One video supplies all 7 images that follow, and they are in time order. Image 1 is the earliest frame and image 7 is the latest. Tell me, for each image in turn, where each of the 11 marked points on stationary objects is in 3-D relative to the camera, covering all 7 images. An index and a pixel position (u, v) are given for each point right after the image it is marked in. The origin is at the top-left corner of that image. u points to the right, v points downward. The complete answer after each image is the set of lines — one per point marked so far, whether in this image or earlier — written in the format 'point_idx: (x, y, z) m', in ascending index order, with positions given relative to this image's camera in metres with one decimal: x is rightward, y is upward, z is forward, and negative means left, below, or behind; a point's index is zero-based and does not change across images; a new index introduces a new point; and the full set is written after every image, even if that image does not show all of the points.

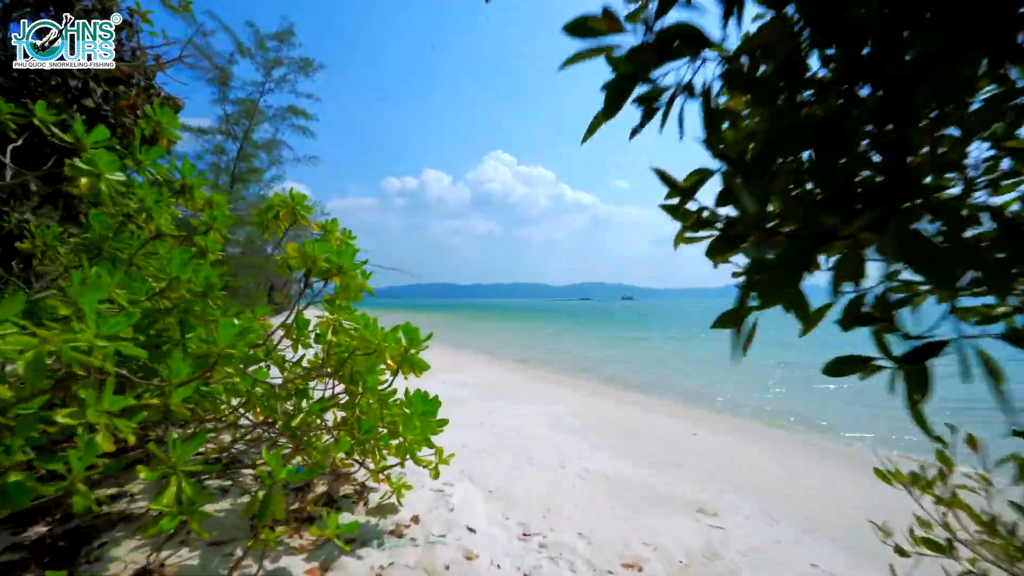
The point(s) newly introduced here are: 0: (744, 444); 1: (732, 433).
0: (+4.3, -2.8, +7.7) m
1: (+4.3, -2.8, +8.2) m
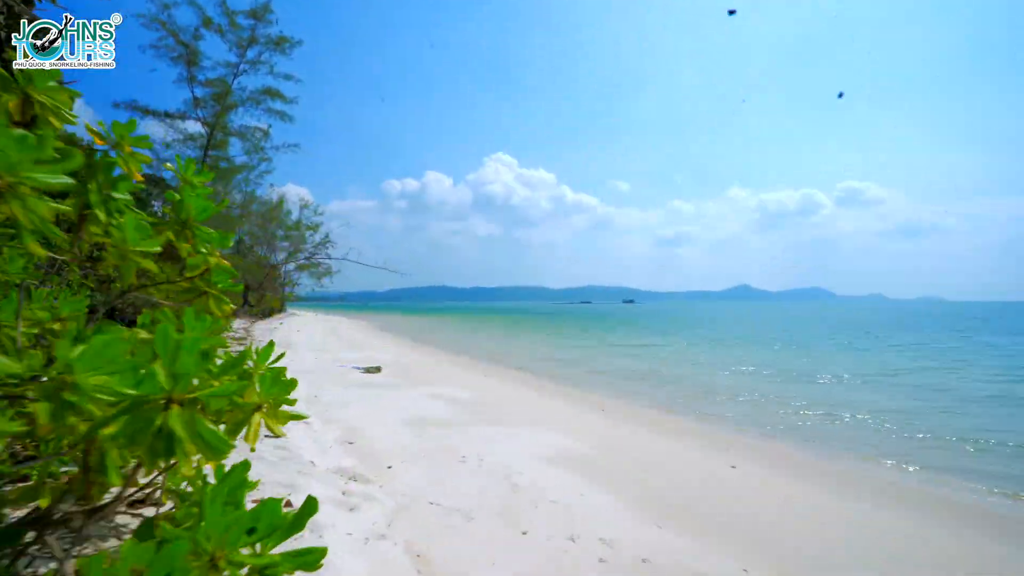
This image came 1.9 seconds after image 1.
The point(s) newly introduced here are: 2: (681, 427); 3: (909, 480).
0: (+4.2, -2.7, +6.3) m
1: (+4.2, -2.7, +6.7) m
2: (+3.3, -2.6, +8.0) m
3: (+6.2, -3.0, +6.6) m
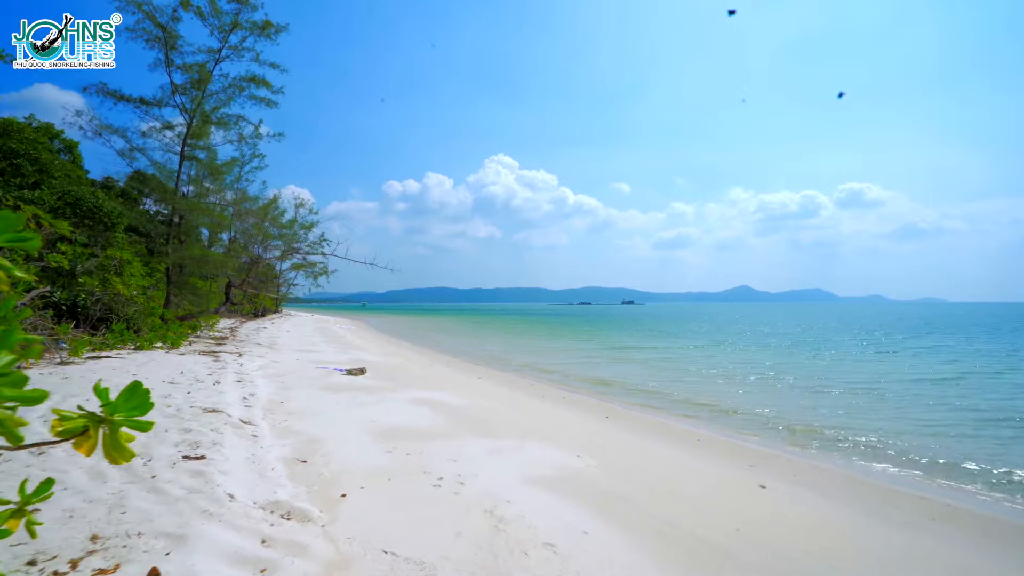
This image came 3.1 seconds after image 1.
0: (+4.1, -2.6, +5.5) m
1: (+4.1, -2.6, +5.9) m
2: (+3.2, -2.5, +7.2) m
3: (+6.1, -2.9, +5.8) m
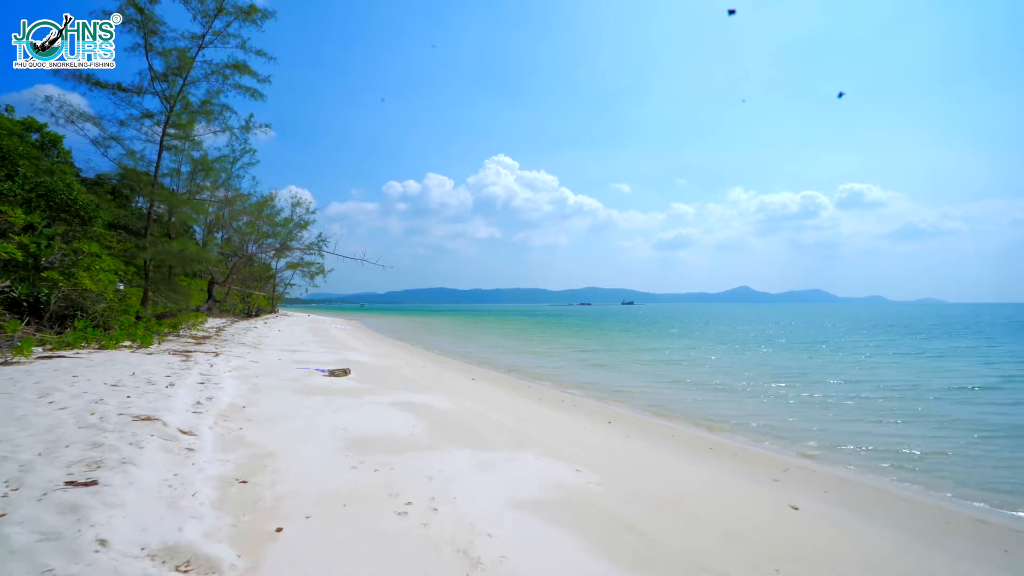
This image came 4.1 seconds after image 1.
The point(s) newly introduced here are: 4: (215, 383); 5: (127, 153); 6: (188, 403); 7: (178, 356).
0: (+4.0, -2.4, +4.8) m
1: (+4.0, -2.5, +5.3) m
2: (+3.1, -2.4, +6.5) m
3: (+6.0, -2.8, +5.1) m
4: (-4.5, -1.4, +6.4) m
5: (-11.0, +3.9, +12.1) m
6: (-3.7, -1.3, +4.8) m
7: (-6.6, -1.3, +8.3) m
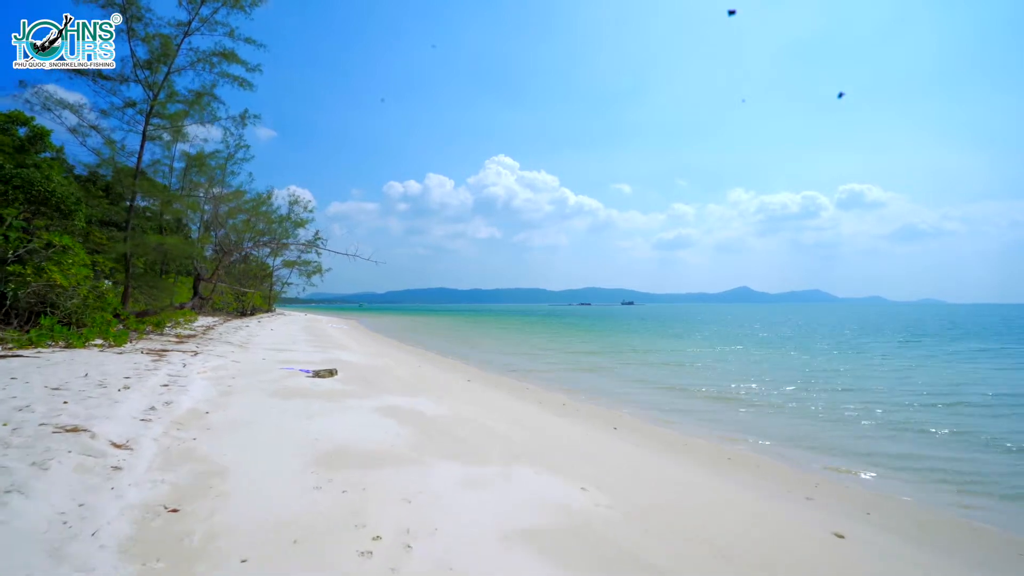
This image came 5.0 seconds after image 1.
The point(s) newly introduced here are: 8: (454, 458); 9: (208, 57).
0: (+4.0, -2.3, +4.2) m
1: (+4.0, -2.4, +4.7) m
2: (+3.0, -2.3, +6.0) m
3: (+5.9, -2.7, +4.5) m
4: (-4.5, -1.3, +5.8) m
5: (-11.1, +4.0, +11.5) m
6: (-3.7, -1.2, +4.2) m
7: (-6.6, -1.2, +7.8) m
8: (-0.6, -1.7, +4.2) m
9: (-9.5, +7.3, +13.3) m
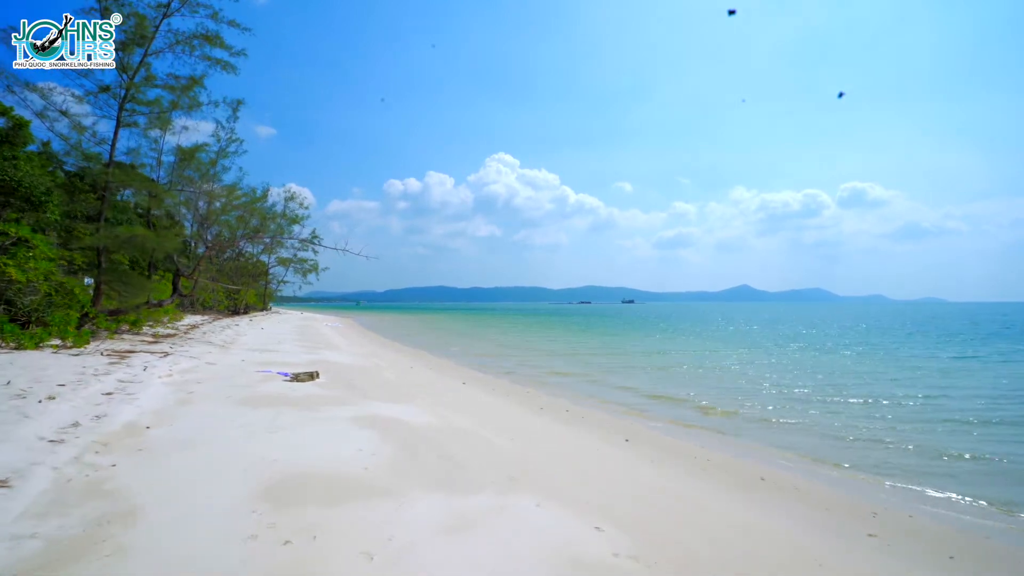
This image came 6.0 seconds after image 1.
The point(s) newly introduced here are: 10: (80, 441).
0: (+3.9, -2.3, +3.5) m
1: (+3.9, -2.3, +3.9) m
2: (+3.0, -2.2, +5.2) m
3: (+5.9, -2.6, +3.8) m
4: (-4.5, -1.2, +5.0) m
5: (-11.1, +4.1, +10.8) m
6: (-3.7, -1.1, +3.4) m
7: (-6.7, -1.1, +7.0) m
8: (-0.6, -1.6, +3.4) m
9: (-9.6, +7.4, +12.5) m
10: (-3.4, -1.2, +3.3) m
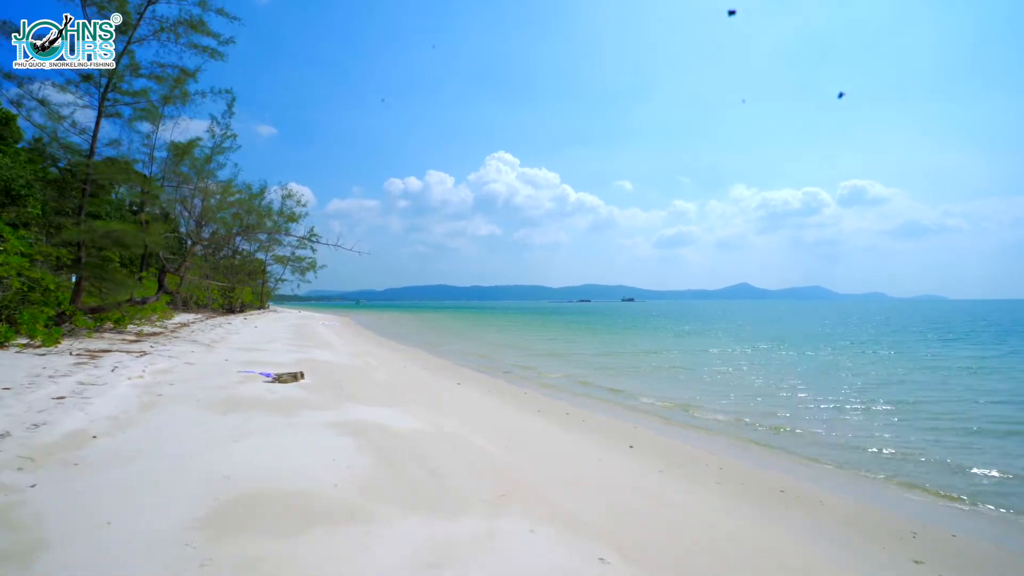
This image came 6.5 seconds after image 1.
0: (+3.9, -2.2, +3.0) m
1: (+3.9, -2.2, +3.5) m
2: (+2.9, -2.2, +4.8) m
3: (+5.9, -2.5, +3.3) m
4: (-4.6, -1.2, +4.6) m
5: (-11.2, +4.1, +10.3) m
6: (-3.8, -1.1, +3.0) m
7: (-6.7, -1.1, +6.6) m
8: (-0.7, -1.5, +3.0) m
9: (-9.6, +7.5, +12.0) m
10: (-3.4, -1.1, +2.9) m
